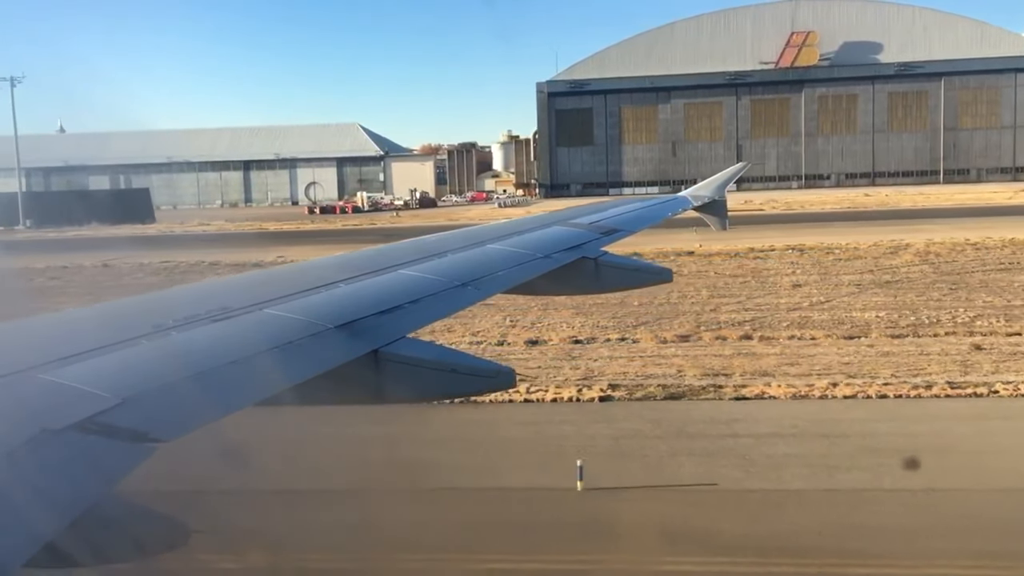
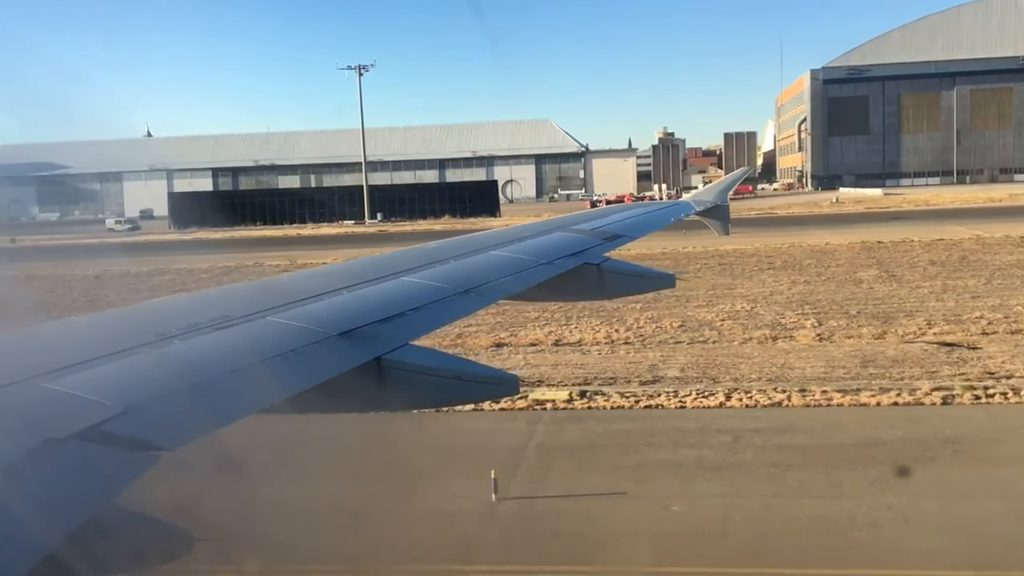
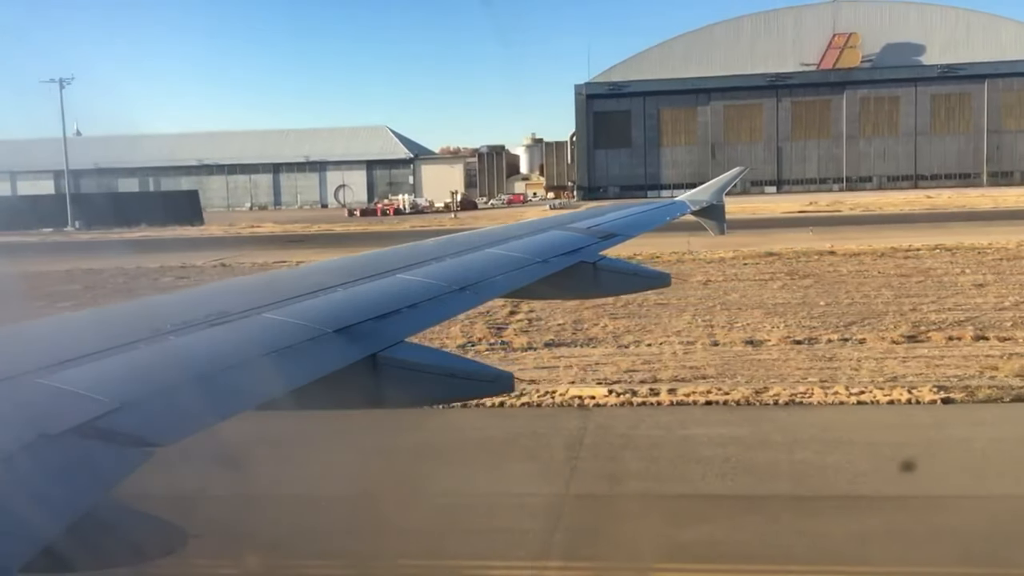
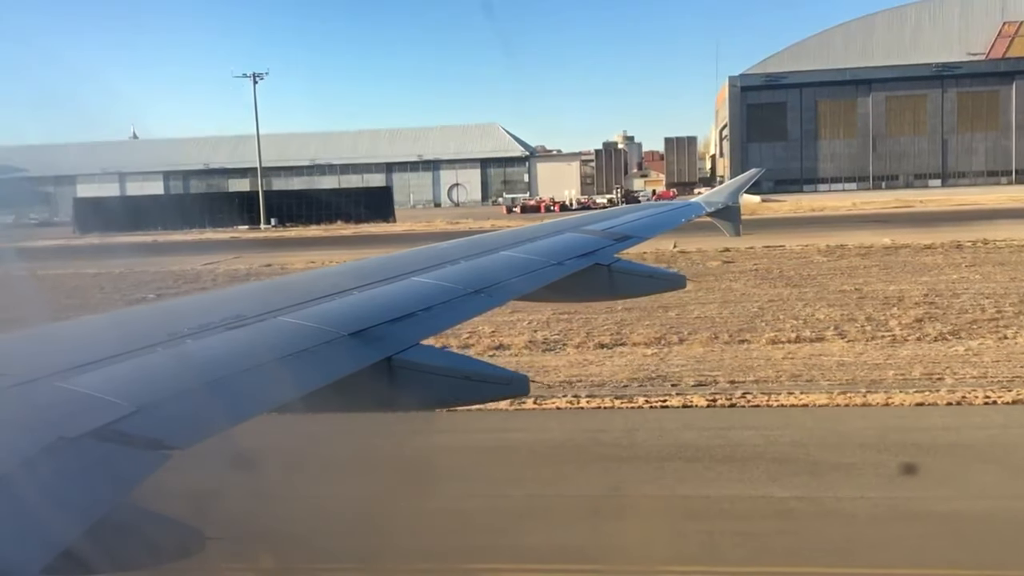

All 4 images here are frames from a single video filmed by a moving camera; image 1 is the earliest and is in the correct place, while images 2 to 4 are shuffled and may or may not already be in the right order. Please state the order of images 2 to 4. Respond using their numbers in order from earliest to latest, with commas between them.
3, 4, 2
